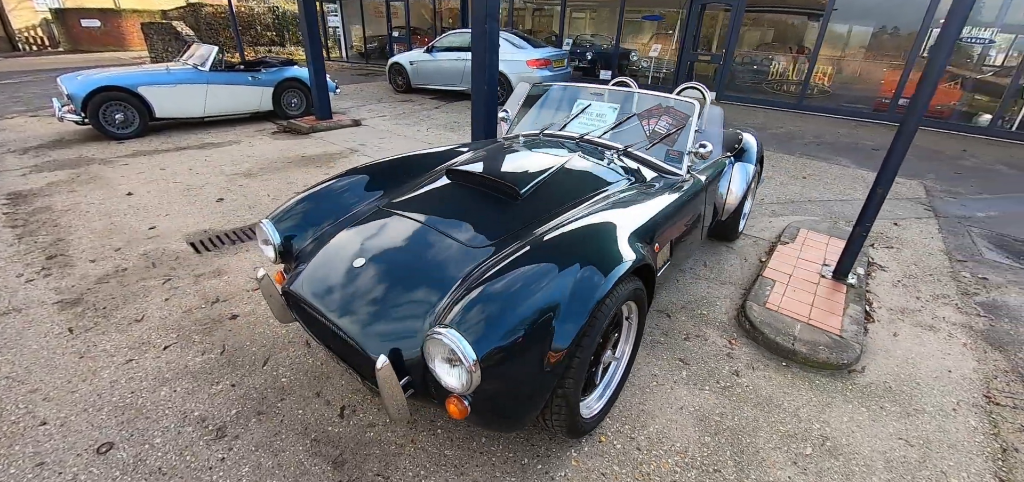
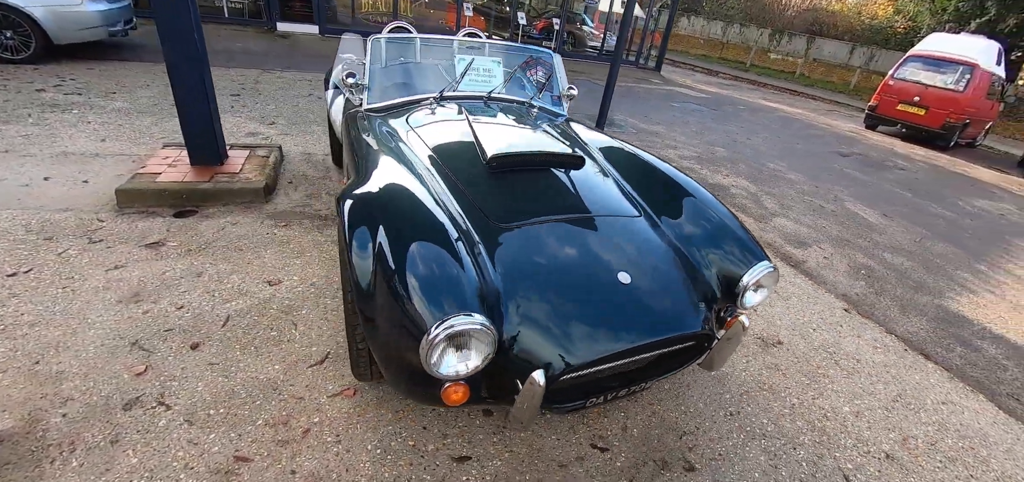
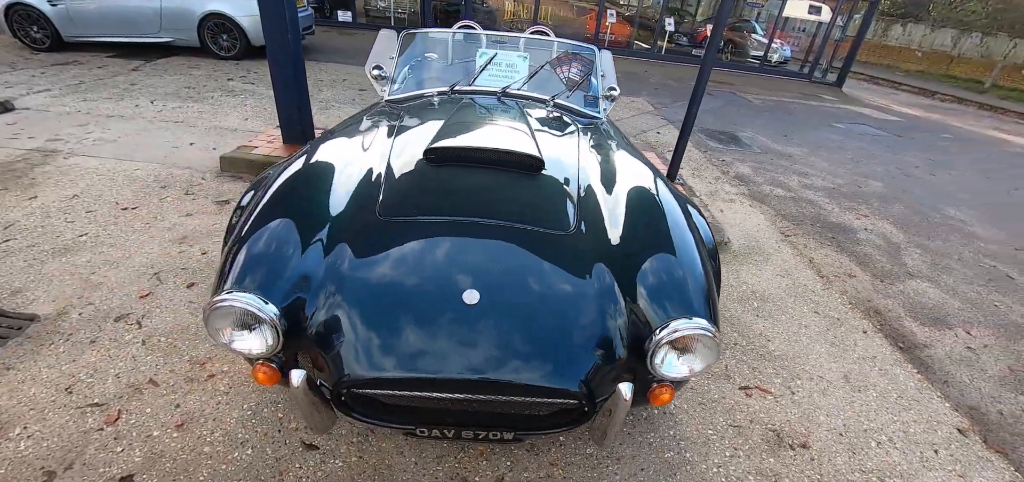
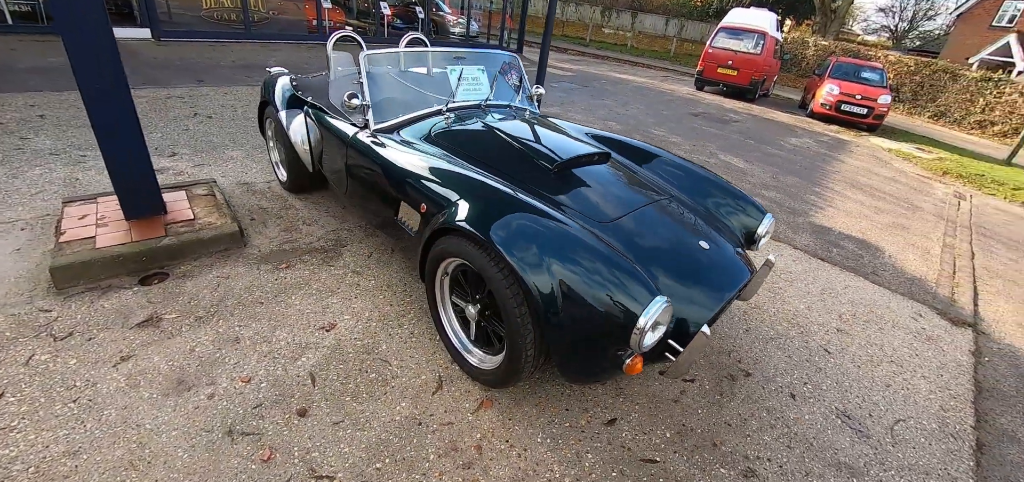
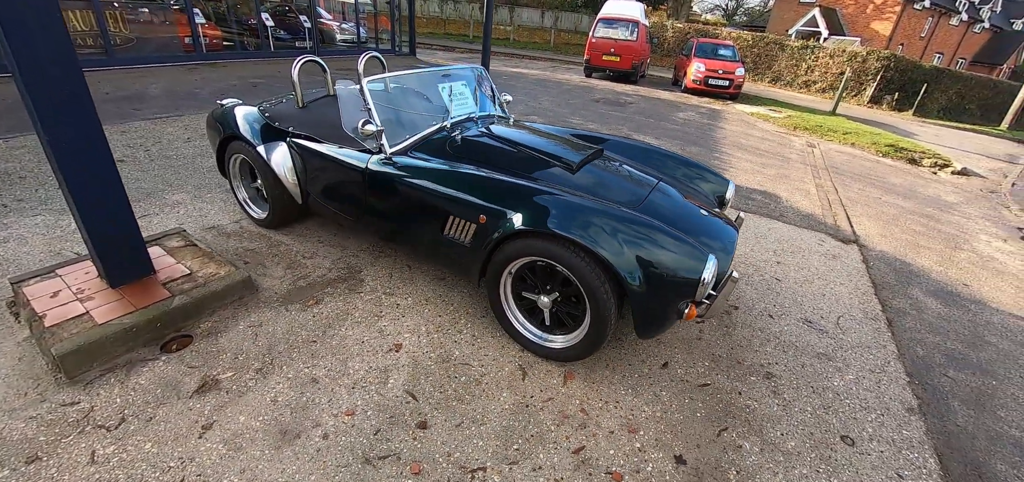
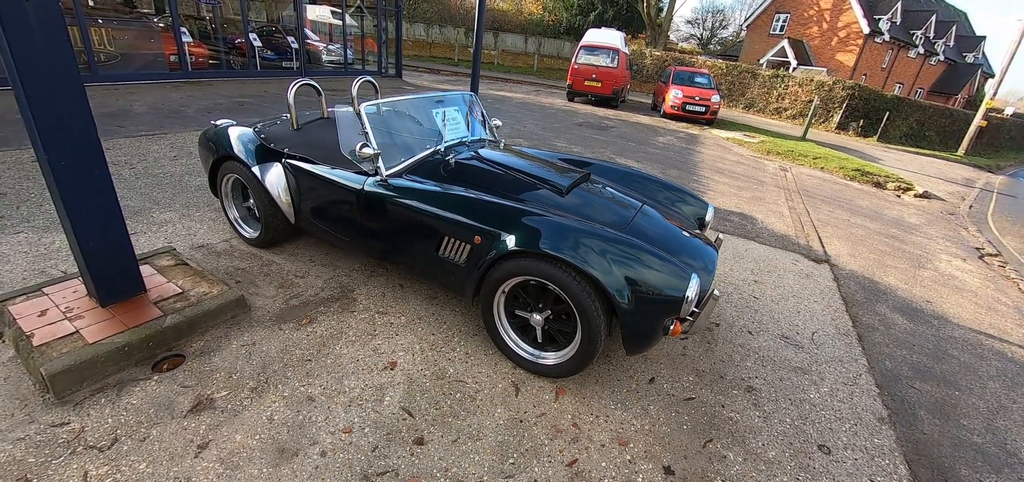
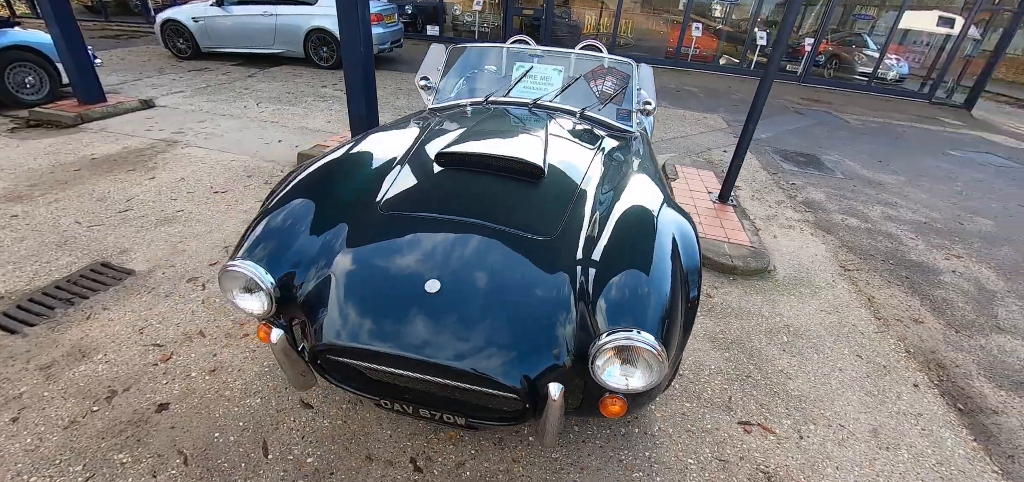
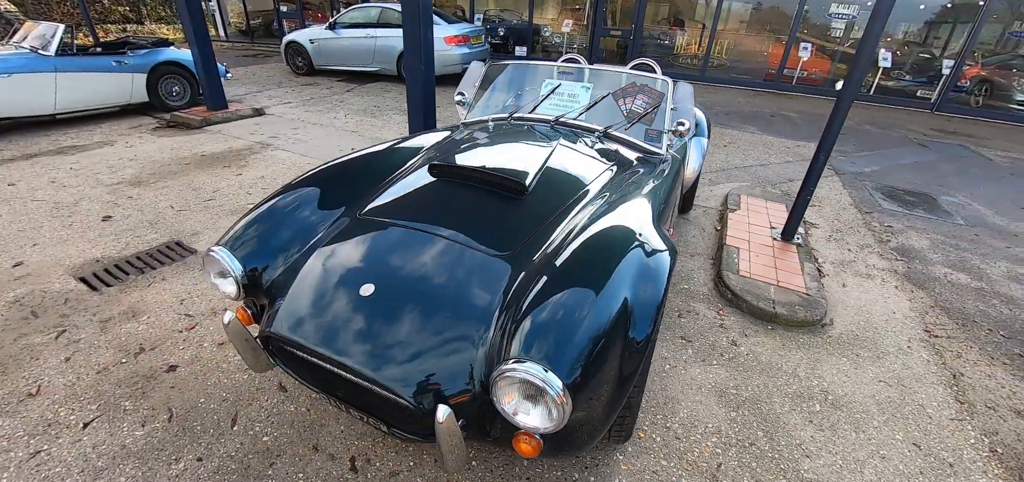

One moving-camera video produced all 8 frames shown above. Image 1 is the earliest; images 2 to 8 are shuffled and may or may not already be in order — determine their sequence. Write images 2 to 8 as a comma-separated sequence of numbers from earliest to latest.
8, 7, 3, 2, 4, 5, 6
